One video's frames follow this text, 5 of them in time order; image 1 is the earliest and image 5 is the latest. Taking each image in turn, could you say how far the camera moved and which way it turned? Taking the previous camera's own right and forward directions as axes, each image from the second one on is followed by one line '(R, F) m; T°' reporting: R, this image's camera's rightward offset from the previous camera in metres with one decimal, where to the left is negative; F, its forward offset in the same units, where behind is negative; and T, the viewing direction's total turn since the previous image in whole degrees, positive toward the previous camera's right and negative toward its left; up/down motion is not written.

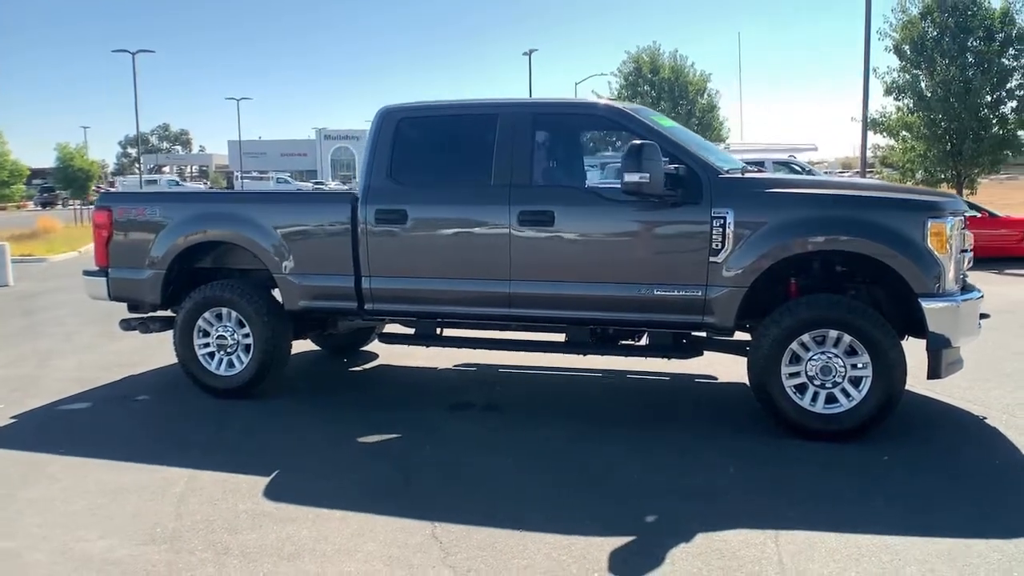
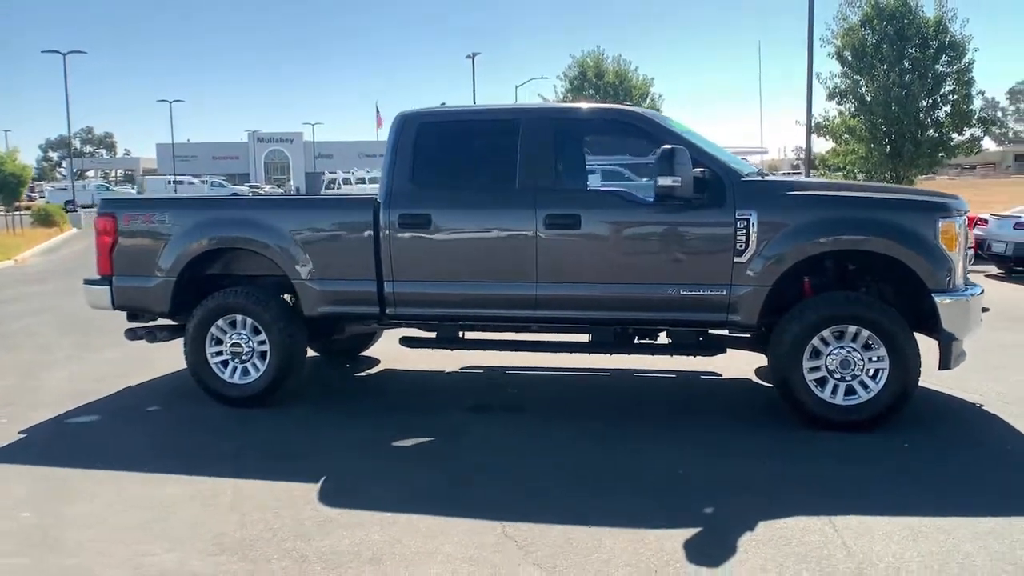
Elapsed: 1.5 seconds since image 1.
(-0.7, -0.1) m; +5°
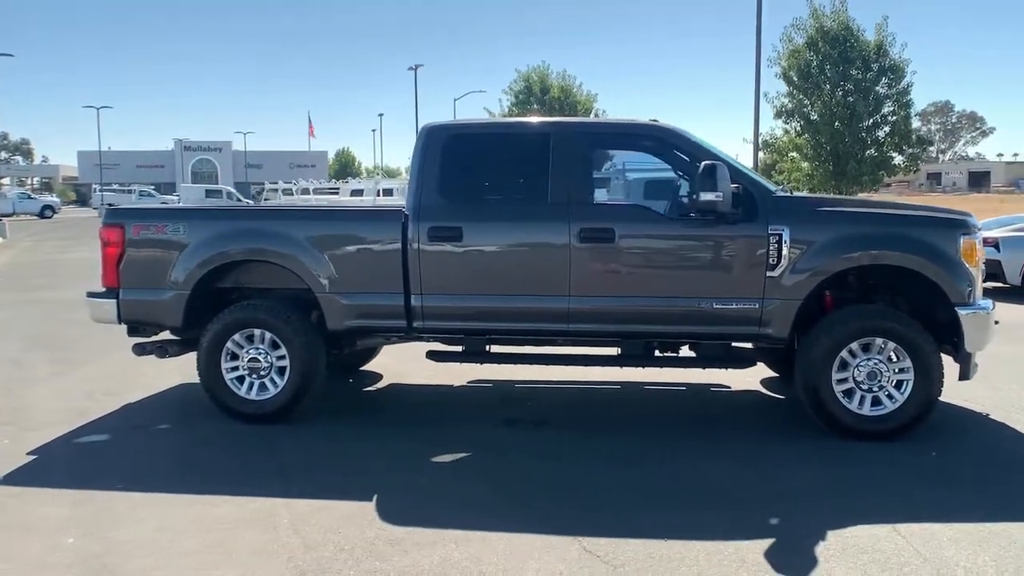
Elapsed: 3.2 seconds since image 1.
(-0.8, +0.1) m; +5°
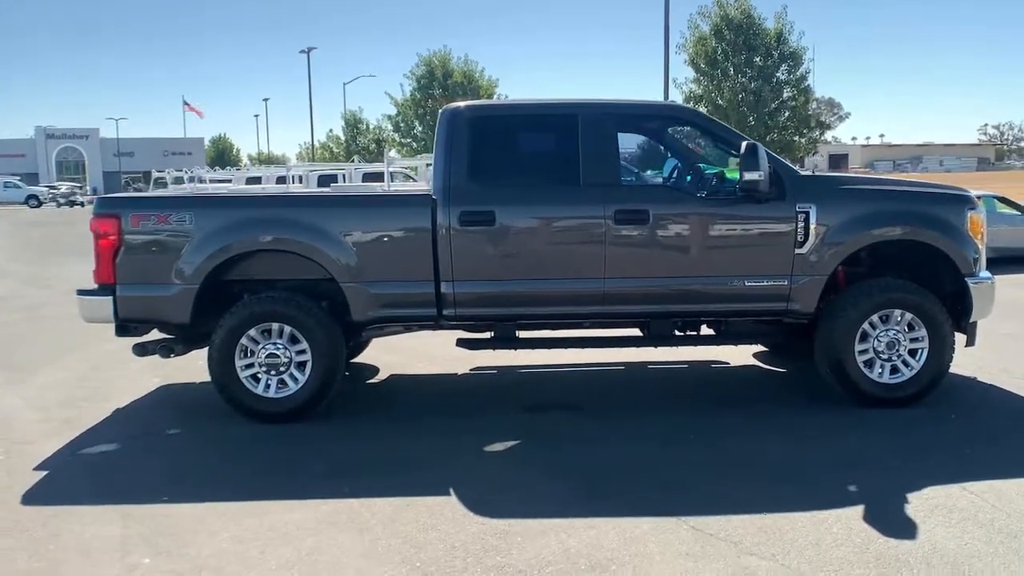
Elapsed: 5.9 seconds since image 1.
(-1.2, +0.2) m; +8°
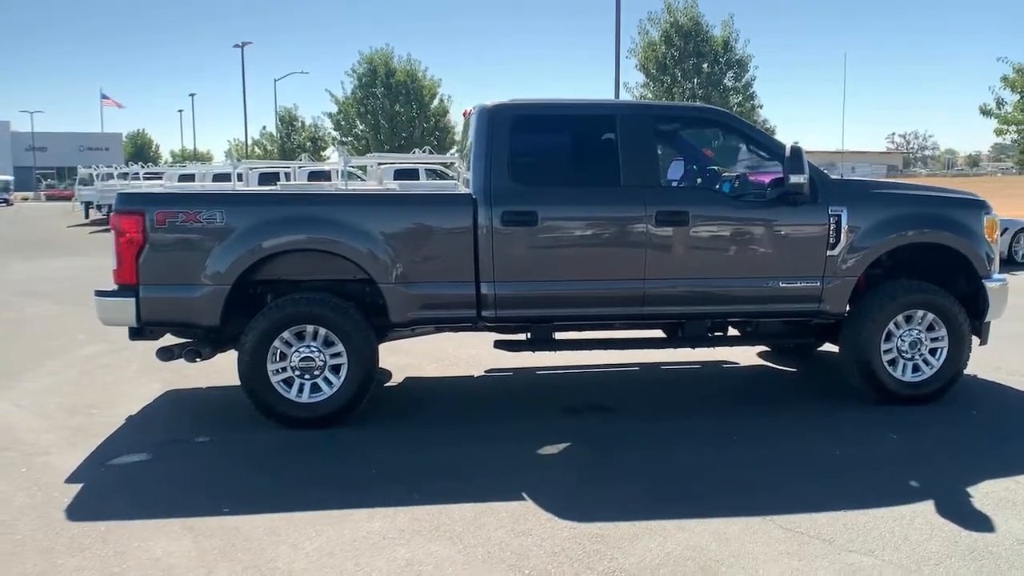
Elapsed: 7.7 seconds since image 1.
(-0.9, +0.1) m; +5°
